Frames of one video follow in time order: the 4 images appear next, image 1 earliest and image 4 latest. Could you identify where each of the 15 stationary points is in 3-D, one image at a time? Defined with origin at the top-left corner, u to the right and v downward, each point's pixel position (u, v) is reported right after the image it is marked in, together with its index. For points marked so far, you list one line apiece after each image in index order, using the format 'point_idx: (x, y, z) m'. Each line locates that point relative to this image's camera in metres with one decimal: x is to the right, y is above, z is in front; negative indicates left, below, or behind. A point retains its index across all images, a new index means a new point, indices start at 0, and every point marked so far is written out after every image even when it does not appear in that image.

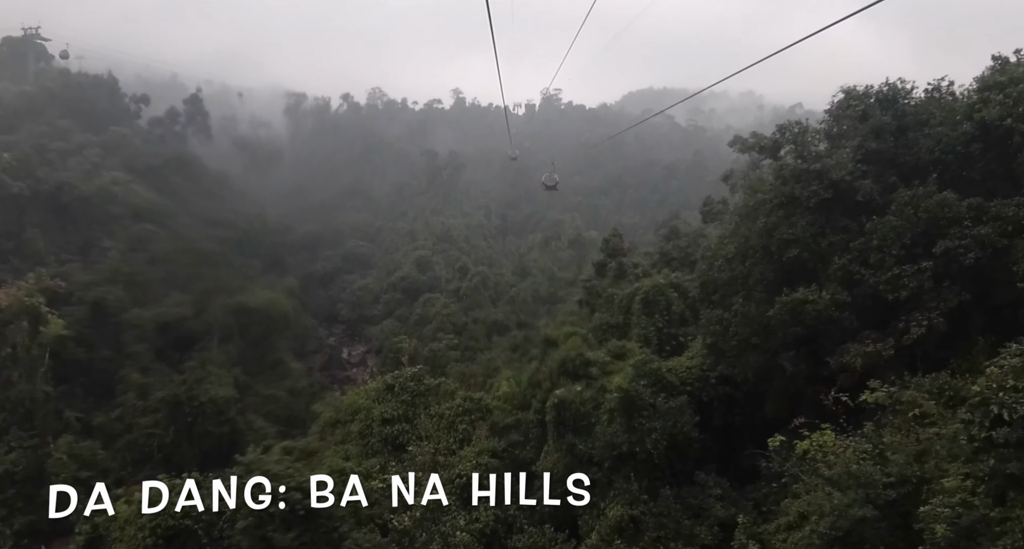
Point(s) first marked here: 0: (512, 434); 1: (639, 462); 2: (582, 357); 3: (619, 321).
0: (0.0, -3.0, +10.6) m
1: (+1.8, -2.7, +8.1) m
2: (+1.3, -1.5, +10.7) m
3: (+2.5, -1.2, +13.5) m
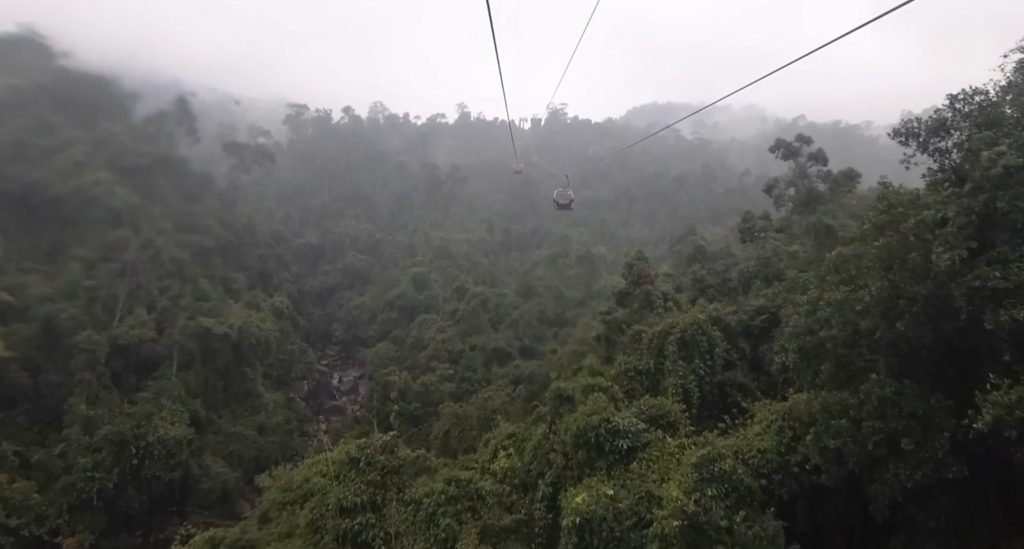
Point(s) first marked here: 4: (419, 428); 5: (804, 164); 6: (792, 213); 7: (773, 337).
0: (0.0, -3.6, +8.0) m
1: (+1.8, -3.2, +5.5) m
2: (+1.4, -2.1, +8.1) m
3: (+2.6, -1.8, +10.8) m
4: (-2.9, -4.9, +18.5) m
5: (+7.7, +2.9, +15.0) m
6: (+7.1, +1.6, +14.7) m
7: (+5.3, -1.3, +11.7) m
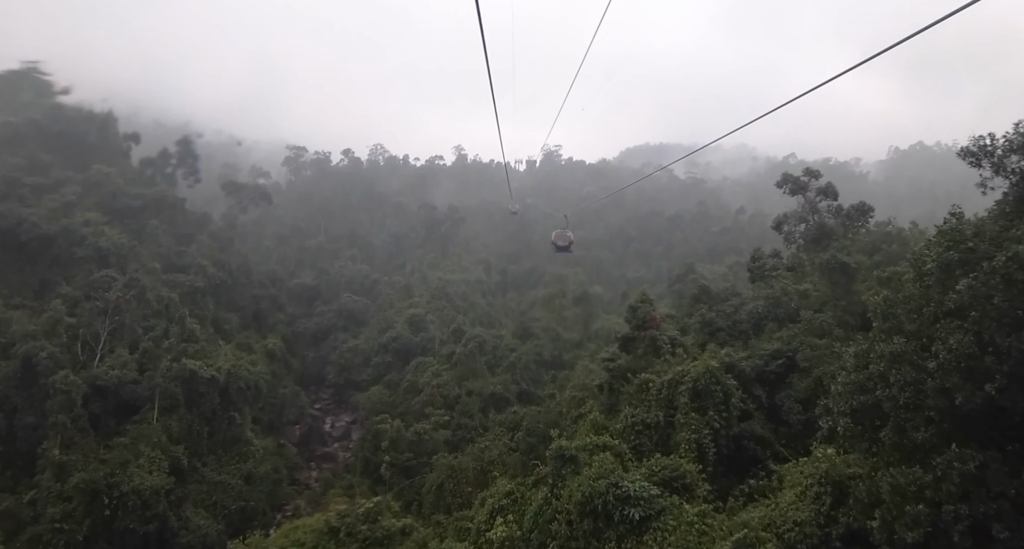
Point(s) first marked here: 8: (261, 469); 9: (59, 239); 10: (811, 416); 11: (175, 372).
0: (0.0, -4.1, +6.9) m
1: (+1.8, -3.6, +4.5) m
2: (+1.3, -2.7, +7.2) m
3: (+2.5, -2.5, +9.9) m
4: (-3.0, -6.2, +17.3) m
5: (+7.6, +1.9, +14.5) m
6: (+7.0, +0.6, +14.1) m
7: (+5.2, -2.1, +10.8) m
8: (-7.8, -6.1, +17.7) m
9: (-15.6, +1.1, +19.8) m
10: (+5.3, -2.5, +10.3) m
11: (-10.1, -3.2, +17.3) m
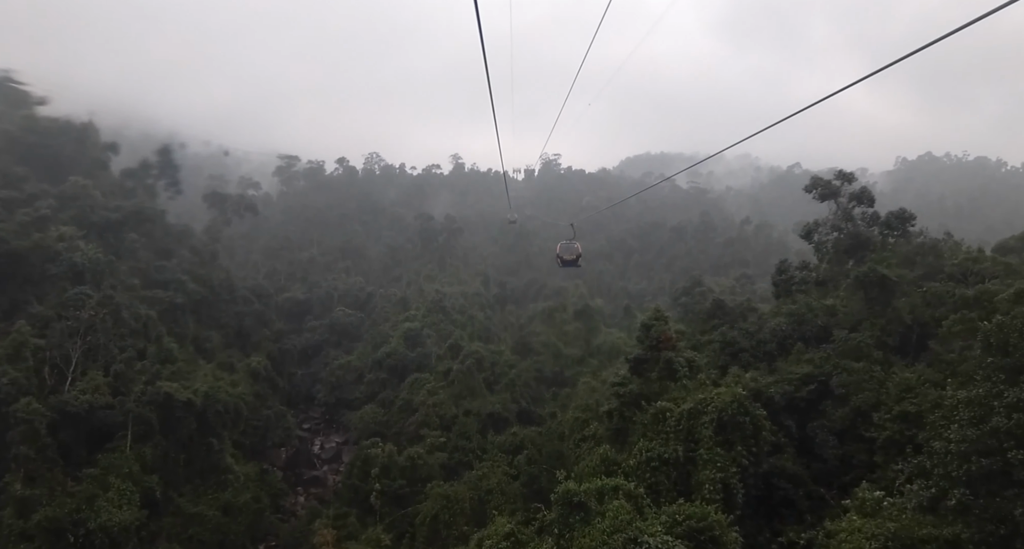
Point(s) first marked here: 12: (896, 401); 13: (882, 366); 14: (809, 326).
0: (0.0, -4.3, +5.7) m
1: (+1.8, -3.7, +3.3) m
2: (+1.3, -2.9, +6.0) m
3: (+2.5, -2.8, +8.7) m
4: (-3.0, -6.6, +16.0) m
5: (+7.6, +1.6, +13.3) m
6: (+7.0, +0.3, +12.9) m
7: (+5.2, -2.3, +9.6) m
8: (-7.8, -6.5, +16.4) m
9: (-15.6, +0.7, +18.7) m
10: (+5.3, -2.8, +9.1) m
11: (-10.1, -3.6, +16.0) m
12: (+5.8, -1.9, +8.7) m
13: (+6.2, -1.6, +9.8) m
14: (+5.8, -1.0, +11.3) m
